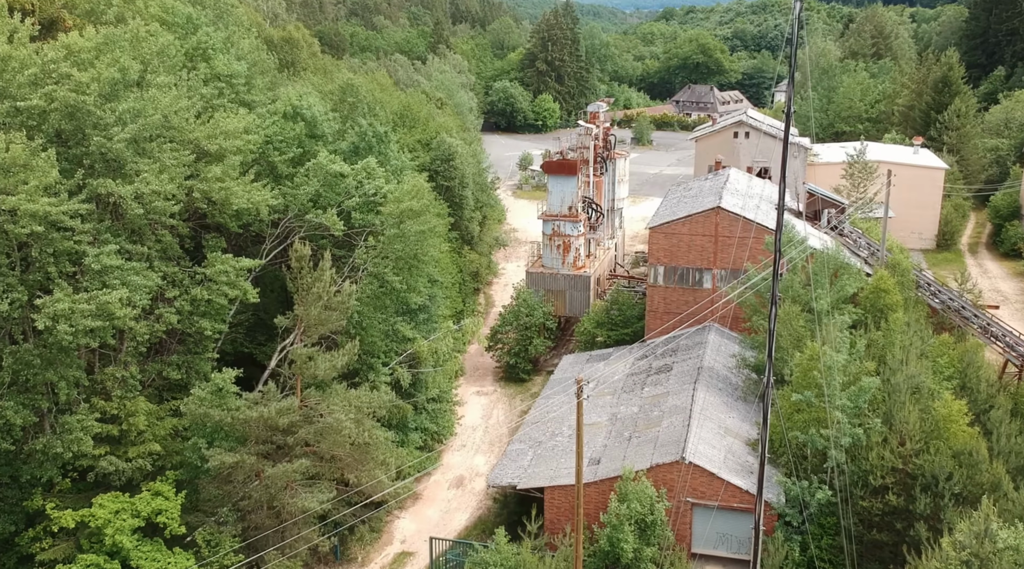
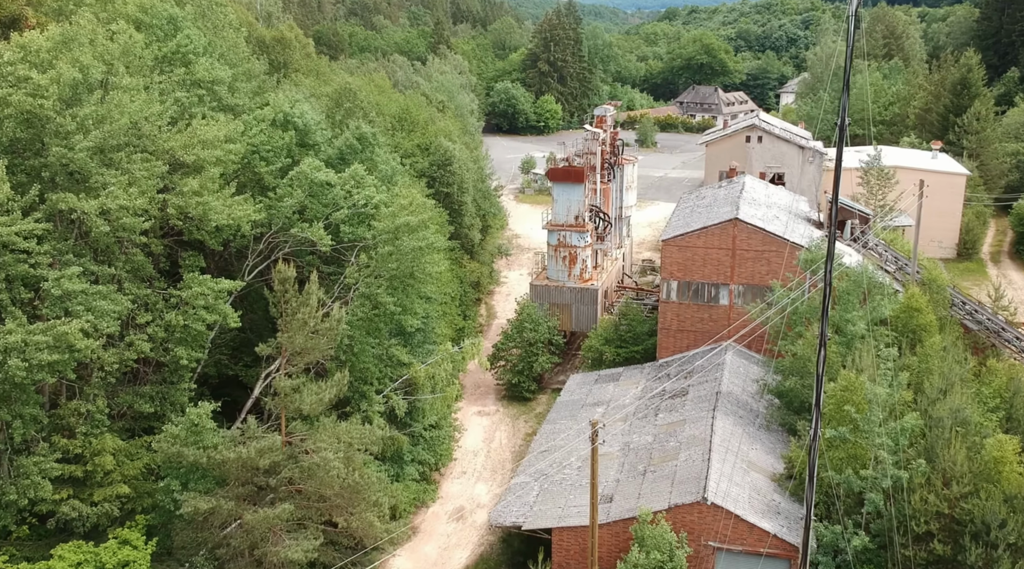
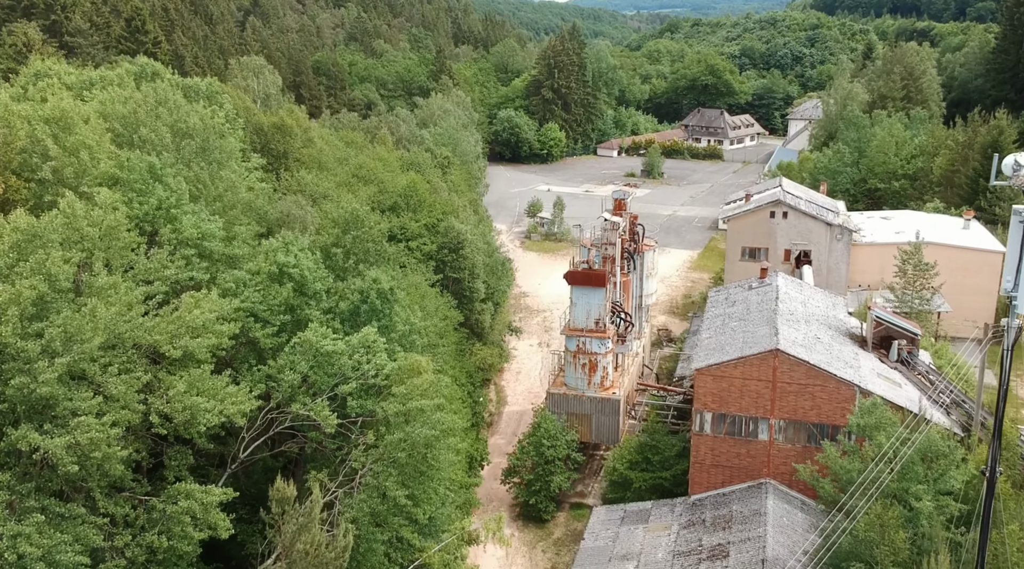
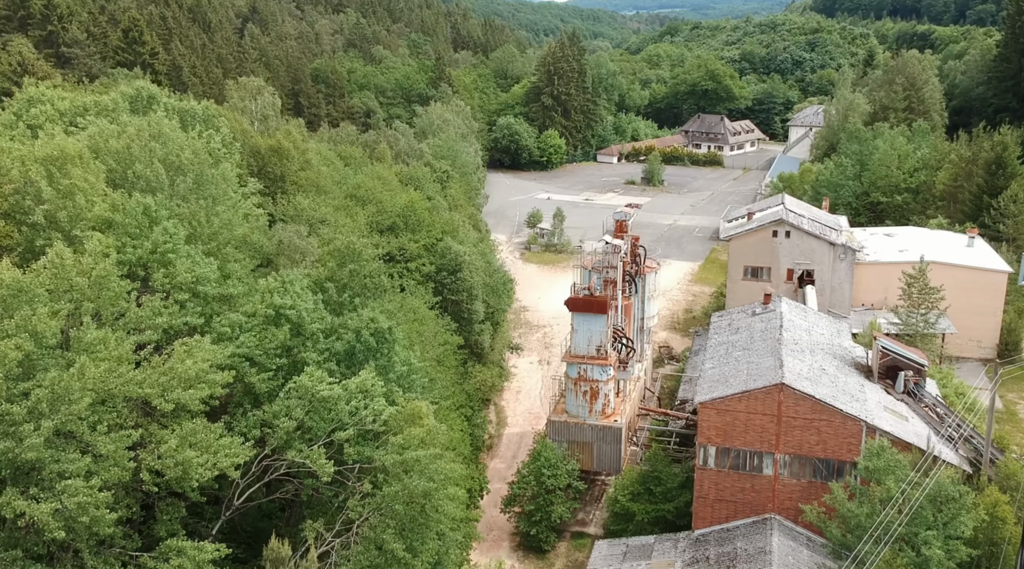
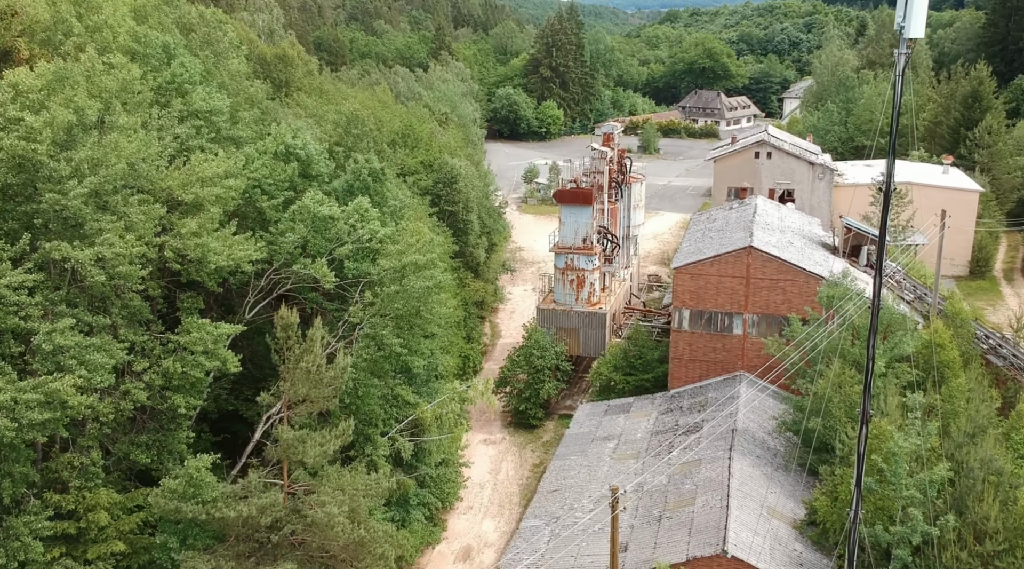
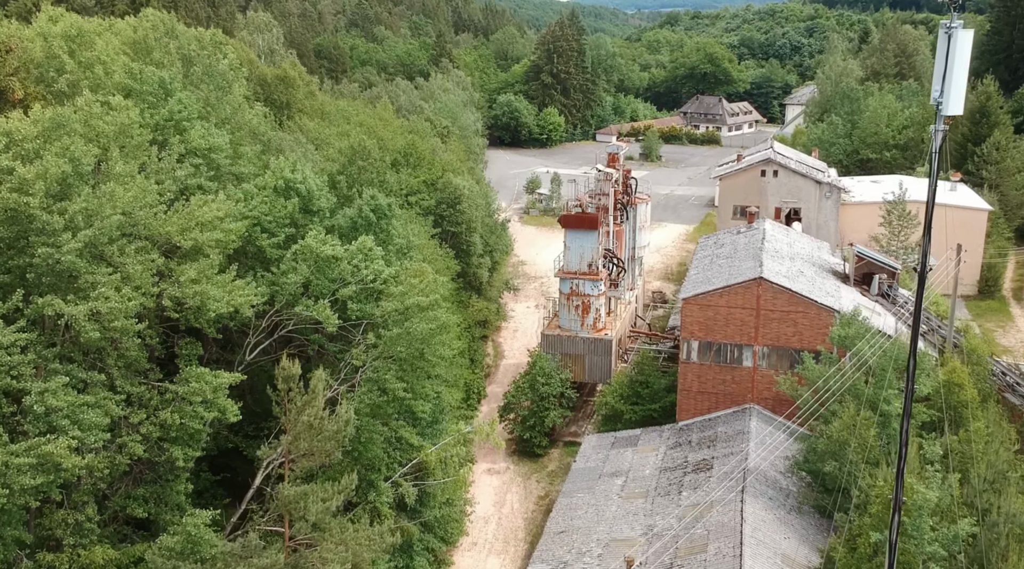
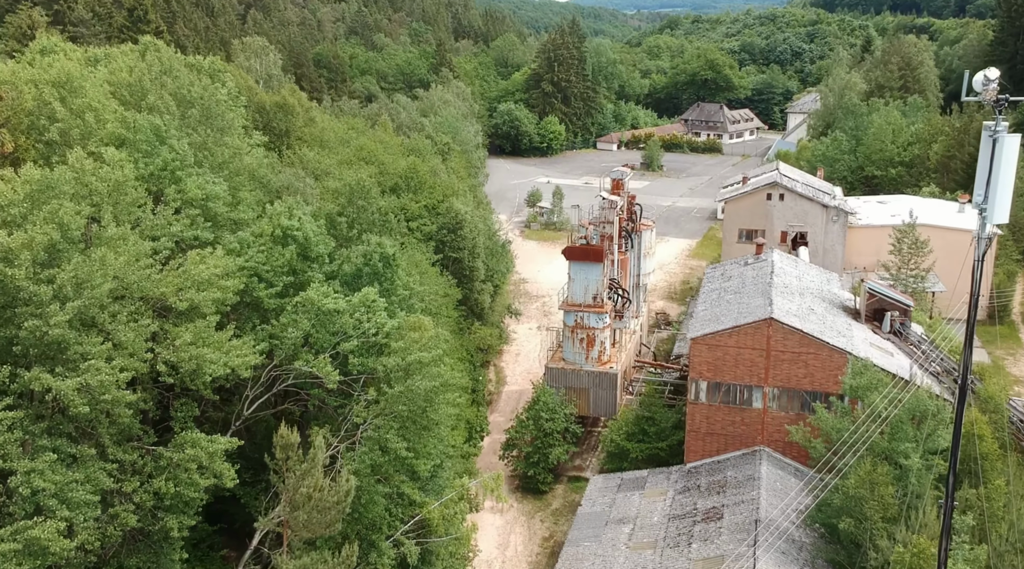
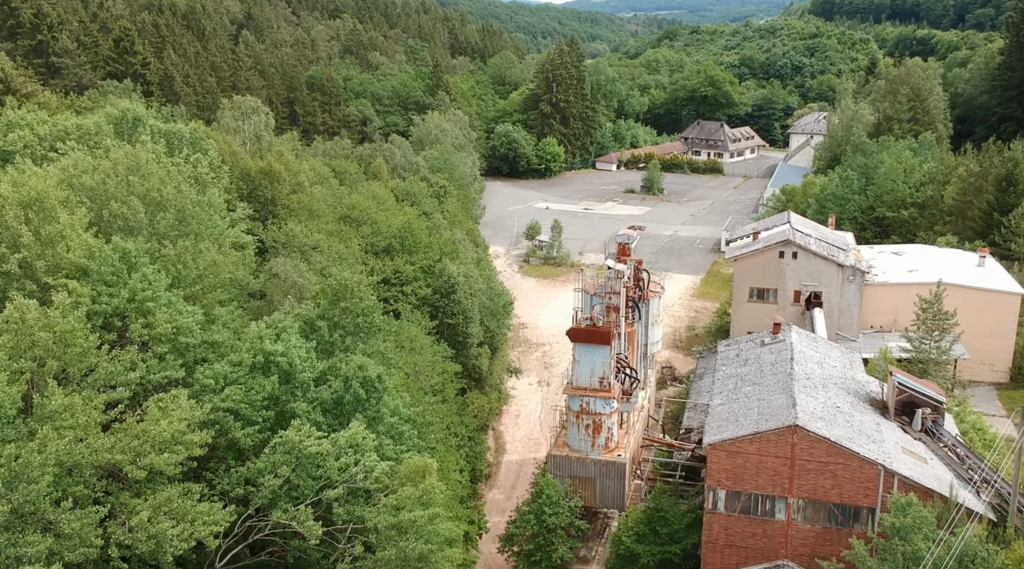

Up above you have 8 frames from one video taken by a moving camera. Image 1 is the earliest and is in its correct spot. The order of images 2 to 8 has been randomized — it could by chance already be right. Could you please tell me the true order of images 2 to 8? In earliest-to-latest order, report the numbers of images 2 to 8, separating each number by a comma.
2, 5, 6, 7, 3, 4, 8
